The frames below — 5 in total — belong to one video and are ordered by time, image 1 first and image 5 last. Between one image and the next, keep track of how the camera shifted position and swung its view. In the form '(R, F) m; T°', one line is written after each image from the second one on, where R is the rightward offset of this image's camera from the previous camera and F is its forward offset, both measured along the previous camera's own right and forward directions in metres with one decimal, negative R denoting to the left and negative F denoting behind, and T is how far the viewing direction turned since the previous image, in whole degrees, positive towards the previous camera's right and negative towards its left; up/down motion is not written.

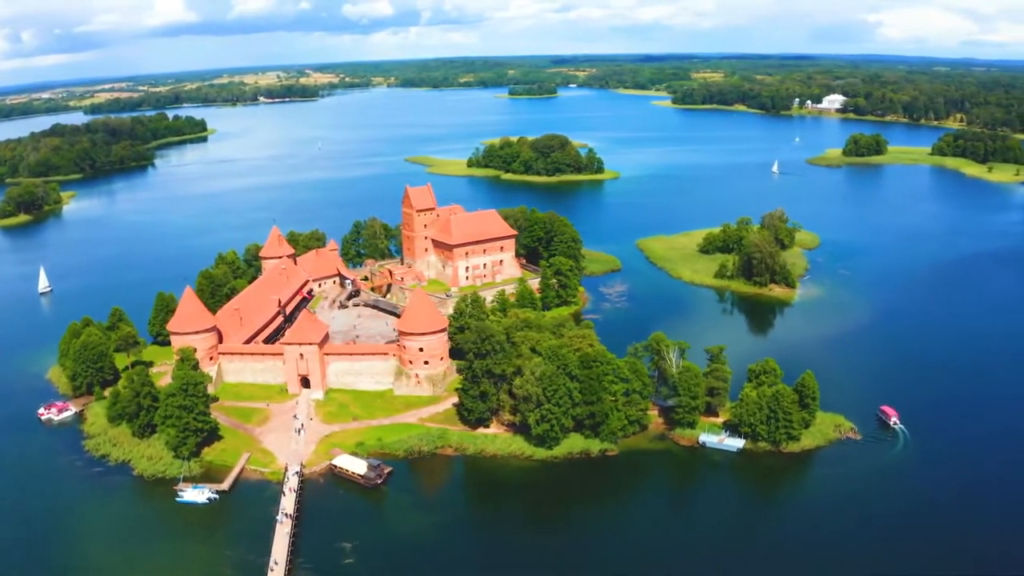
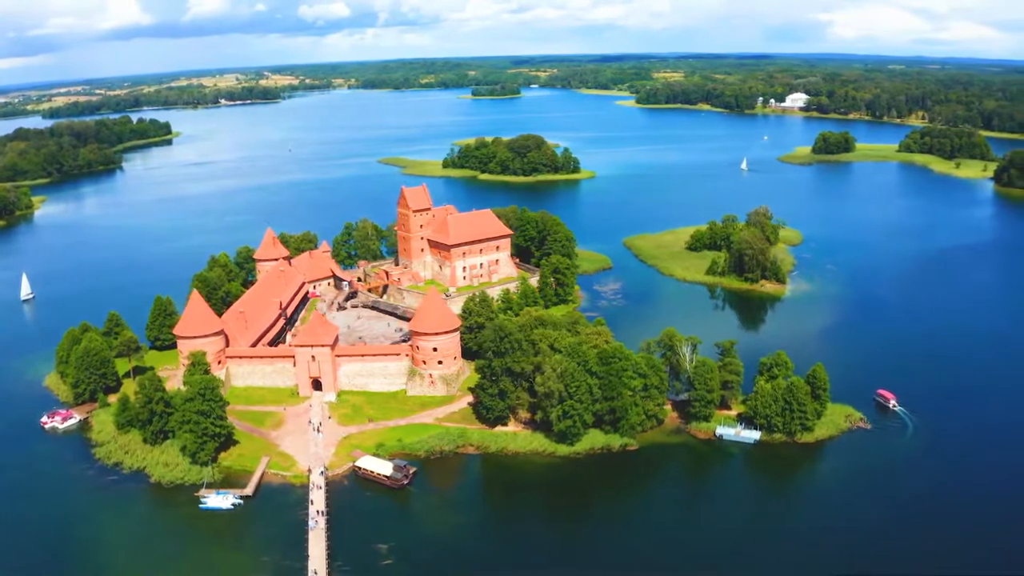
(-2.3, 0.0) m; +2°
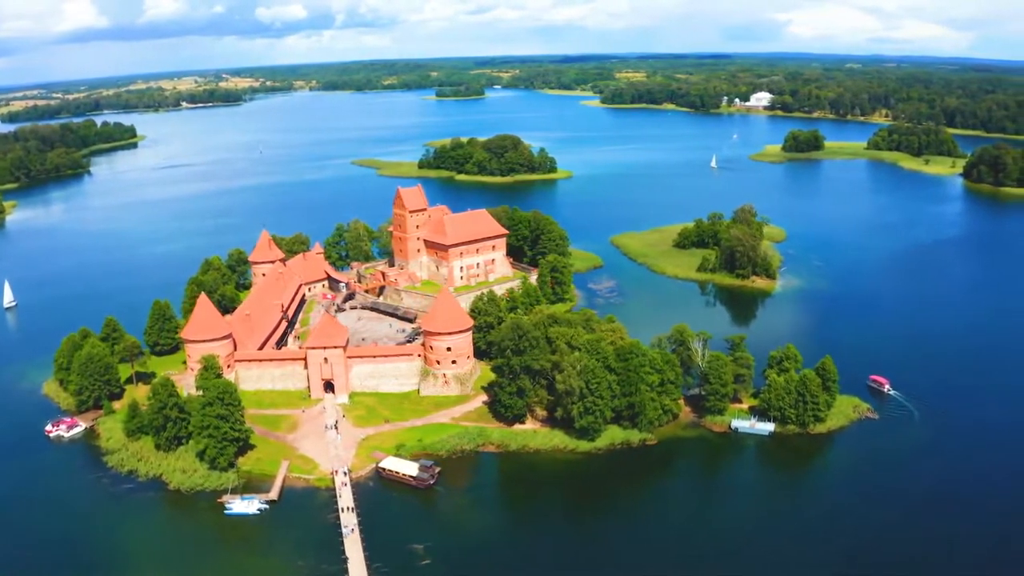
(-2.2, 0.0) m; +2°
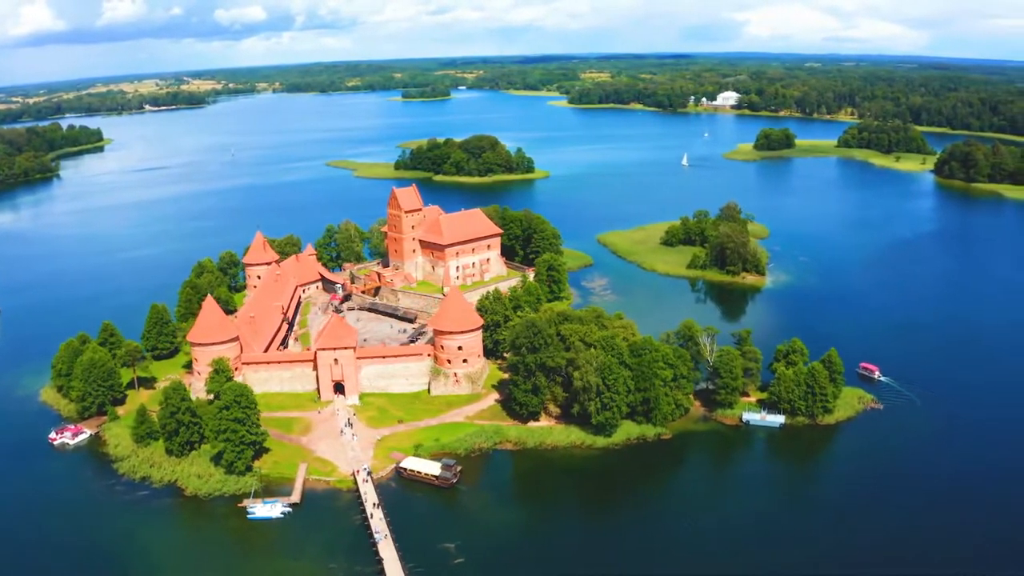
(-2.0, 0.0) m; +2°
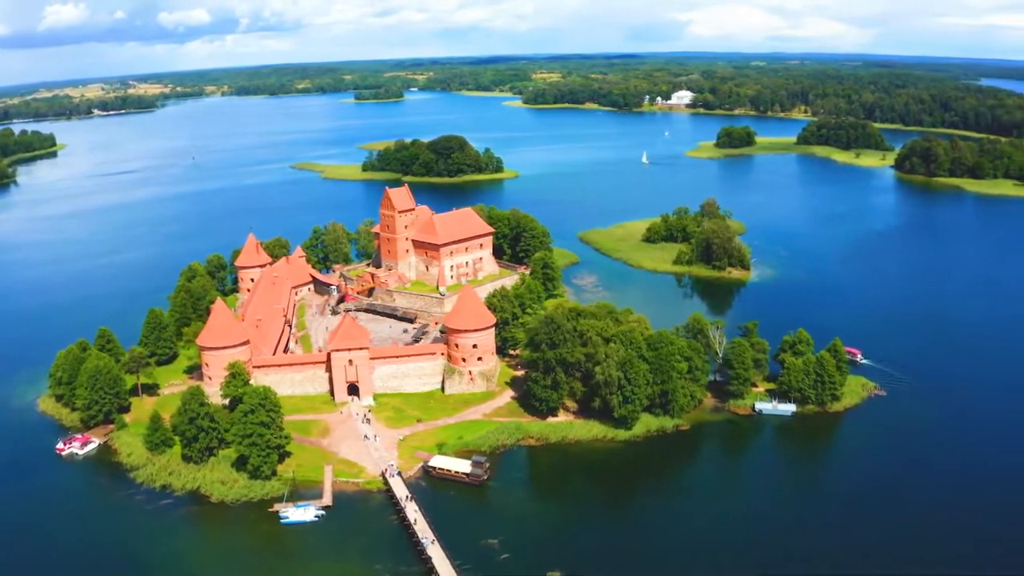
(-2.8, -0.1) m; +3°
